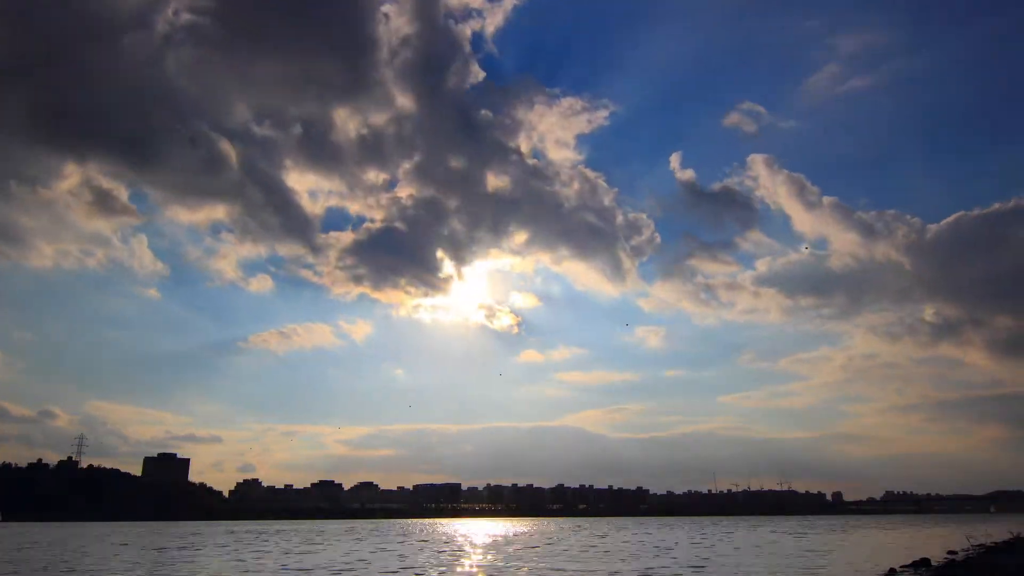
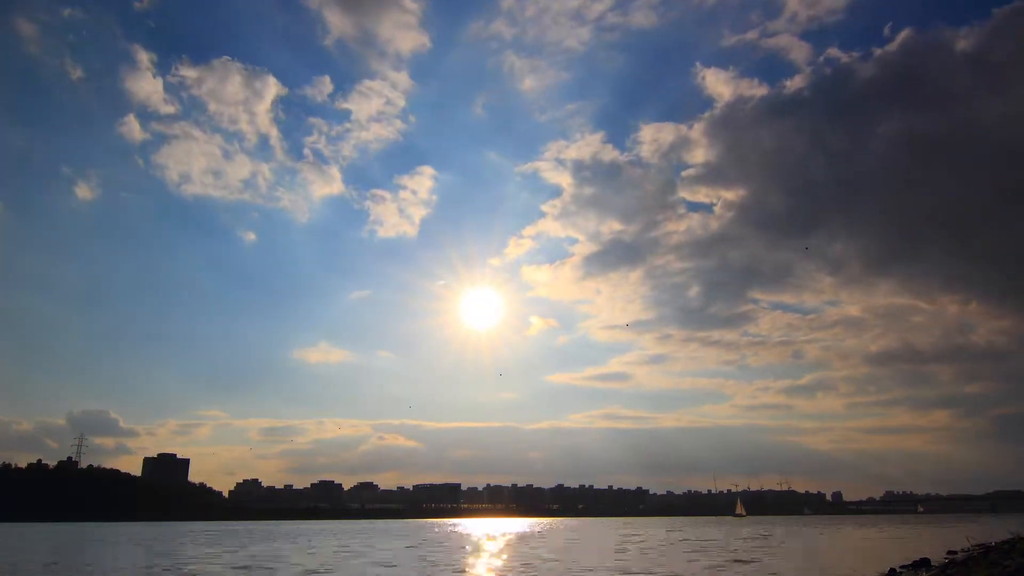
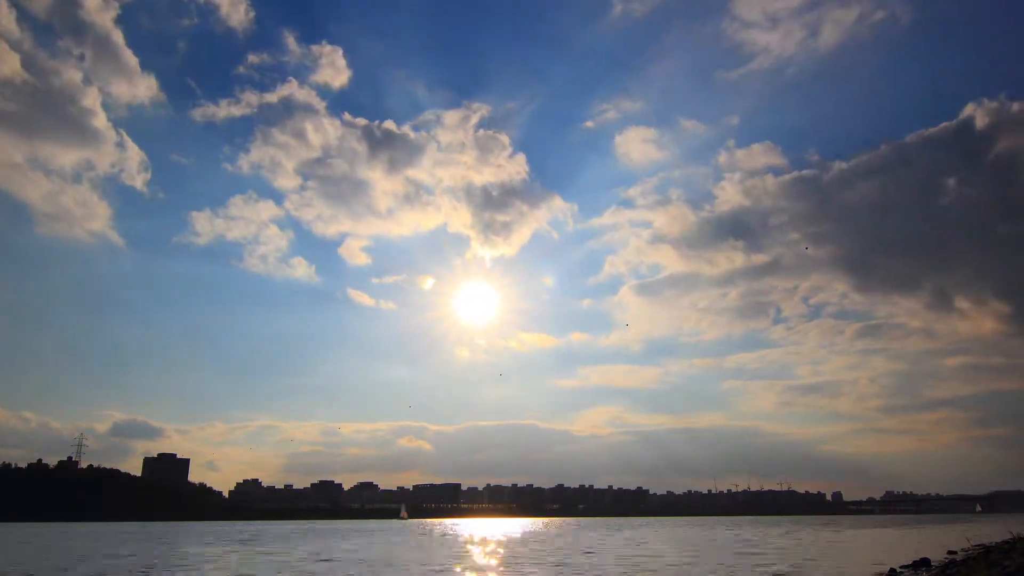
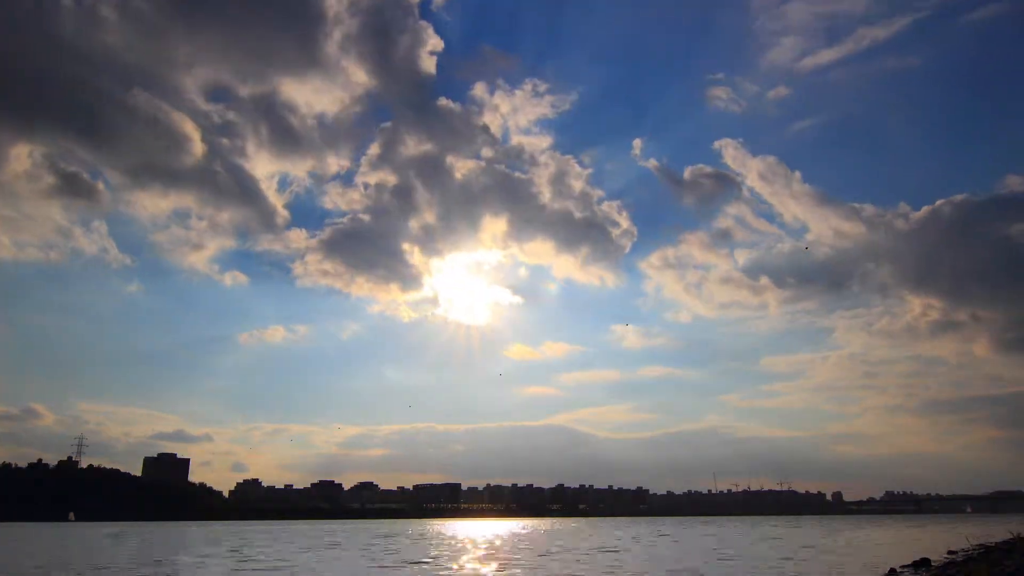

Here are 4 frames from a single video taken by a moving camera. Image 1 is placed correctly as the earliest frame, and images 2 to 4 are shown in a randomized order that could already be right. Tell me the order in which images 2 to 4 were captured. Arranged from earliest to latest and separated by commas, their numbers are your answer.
4, 3, 2
